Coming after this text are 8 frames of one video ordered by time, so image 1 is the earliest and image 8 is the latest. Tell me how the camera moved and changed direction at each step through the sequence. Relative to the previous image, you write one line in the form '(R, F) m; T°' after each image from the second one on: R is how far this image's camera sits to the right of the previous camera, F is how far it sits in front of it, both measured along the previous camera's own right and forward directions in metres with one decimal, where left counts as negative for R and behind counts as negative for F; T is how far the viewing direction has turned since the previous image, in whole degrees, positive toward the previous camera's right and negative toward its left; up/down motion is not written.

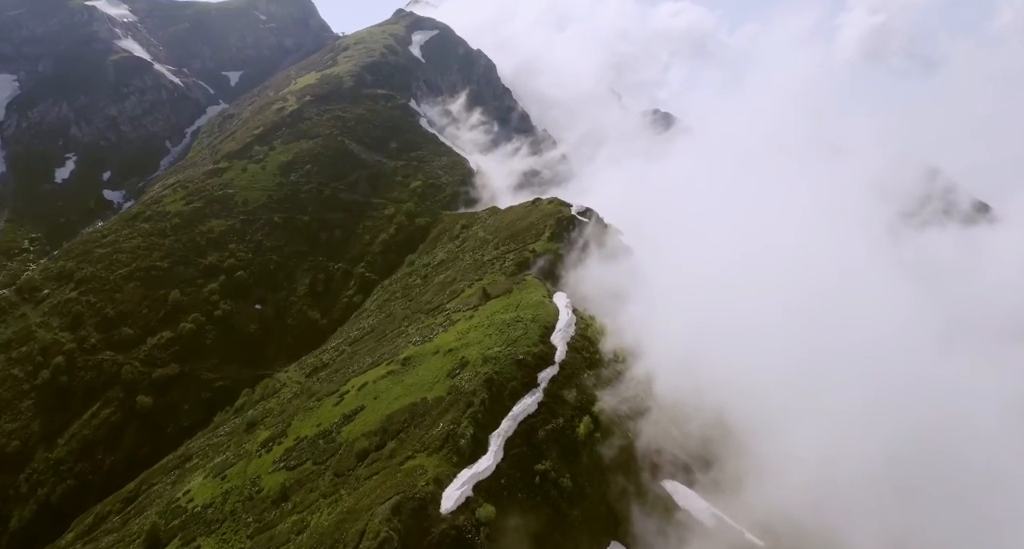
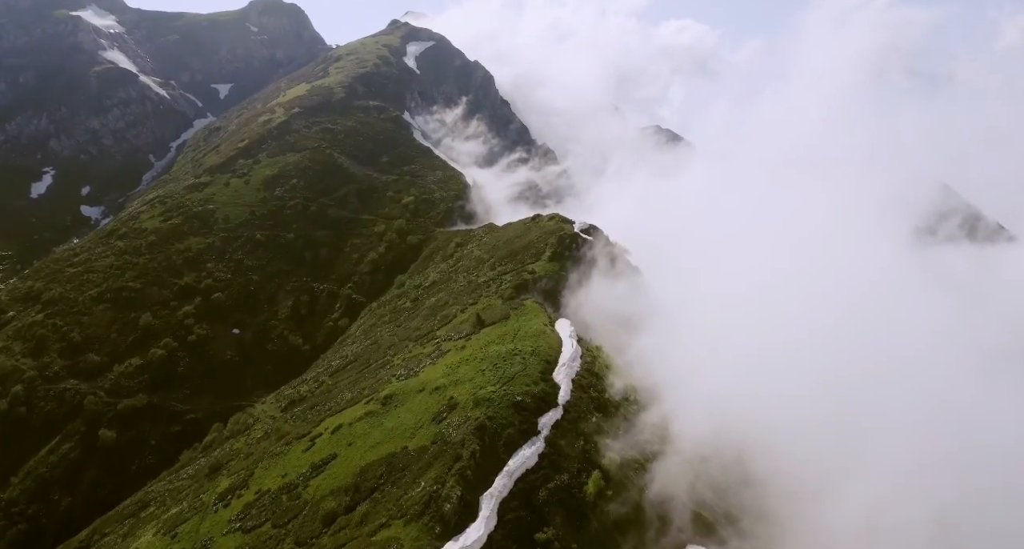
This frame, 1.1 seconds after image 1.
(+0.3, +10.4) m; 0°
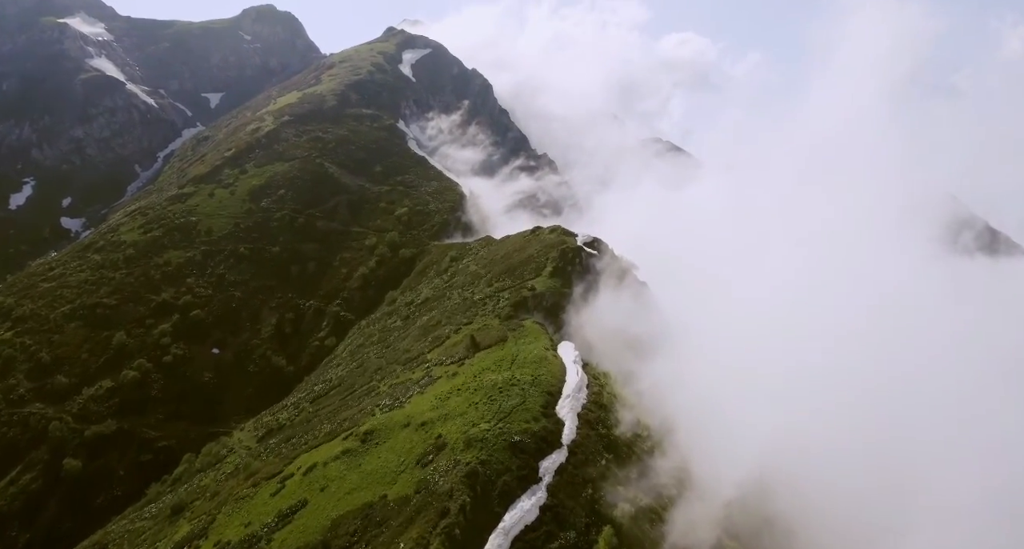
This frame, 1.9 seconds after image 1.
(+0.2, +8.4) m; 0°
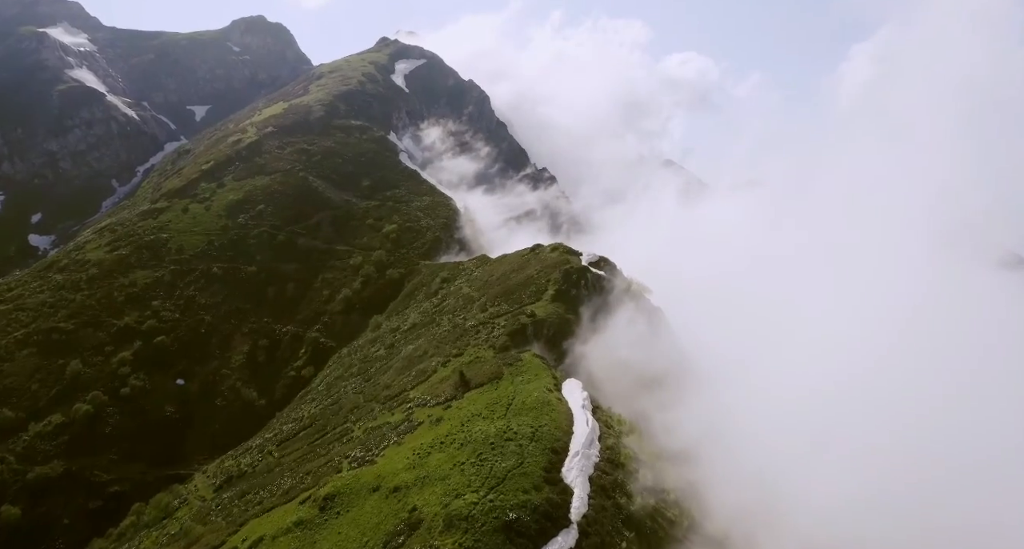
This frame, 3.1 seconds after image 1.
(+0.3, +12.0) m; 0°
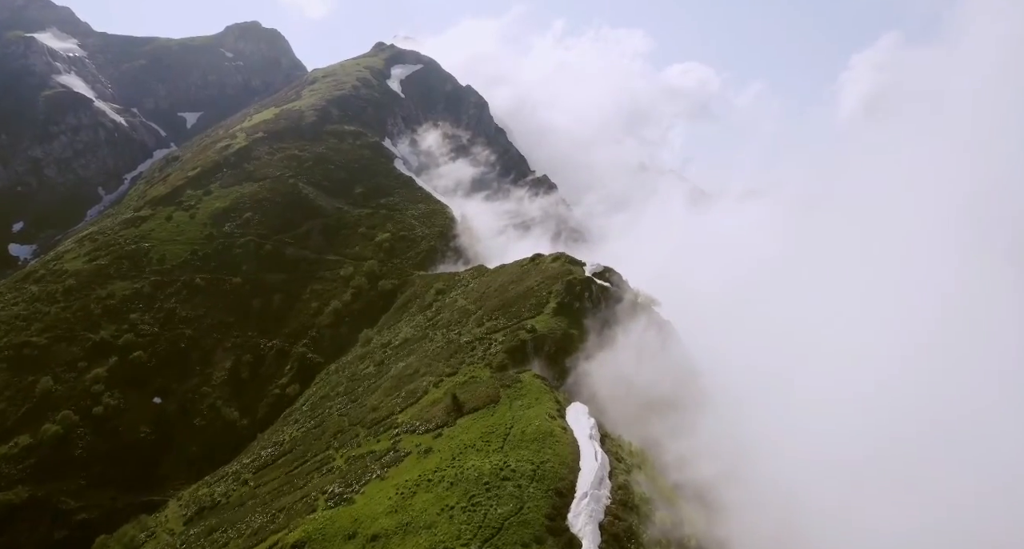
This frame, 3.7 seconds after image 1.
(+0.1, +6.7) m; 0°
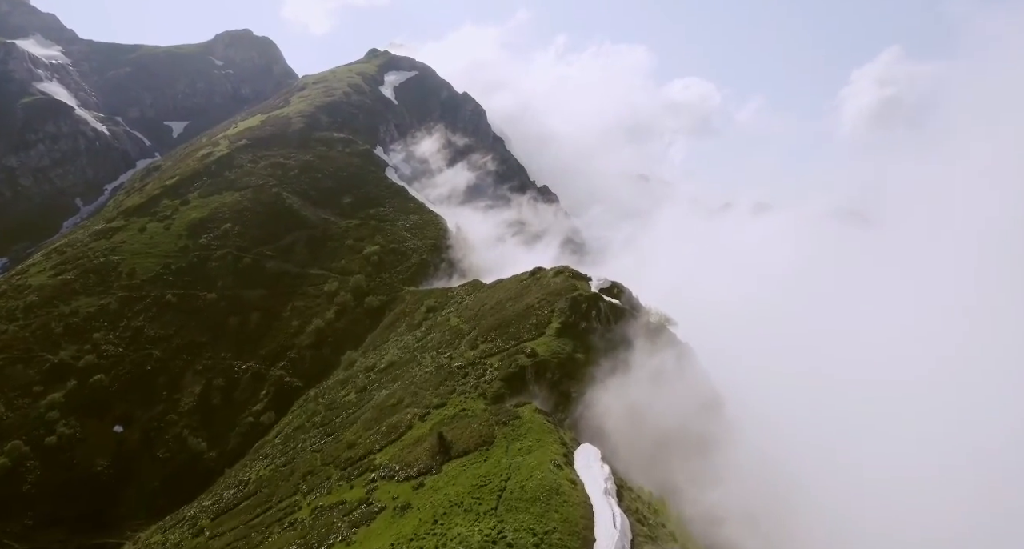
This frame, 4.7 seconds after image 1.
(+0.1, +9.6) m; 0°
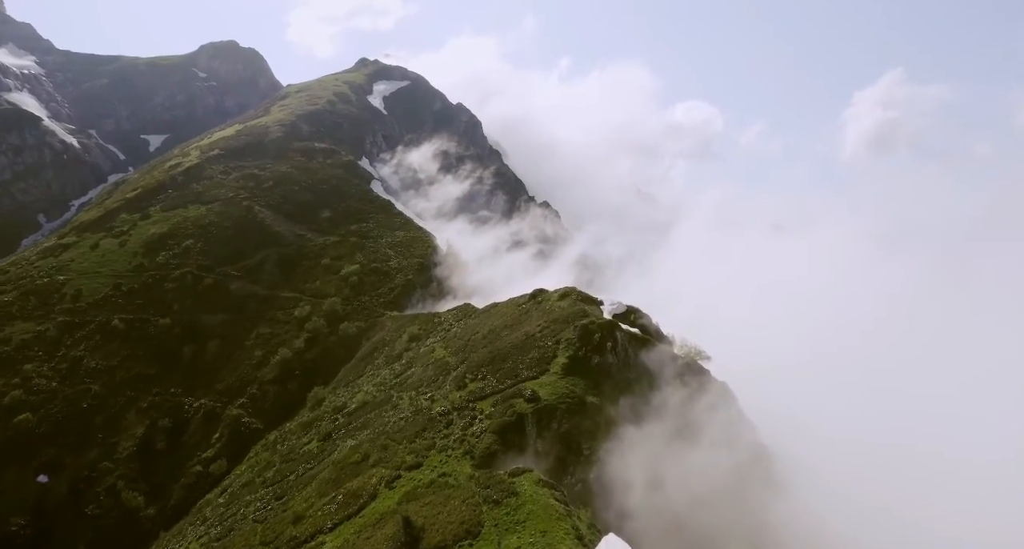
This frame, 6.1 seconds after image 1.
(+0.2, +14.2) m; 0°
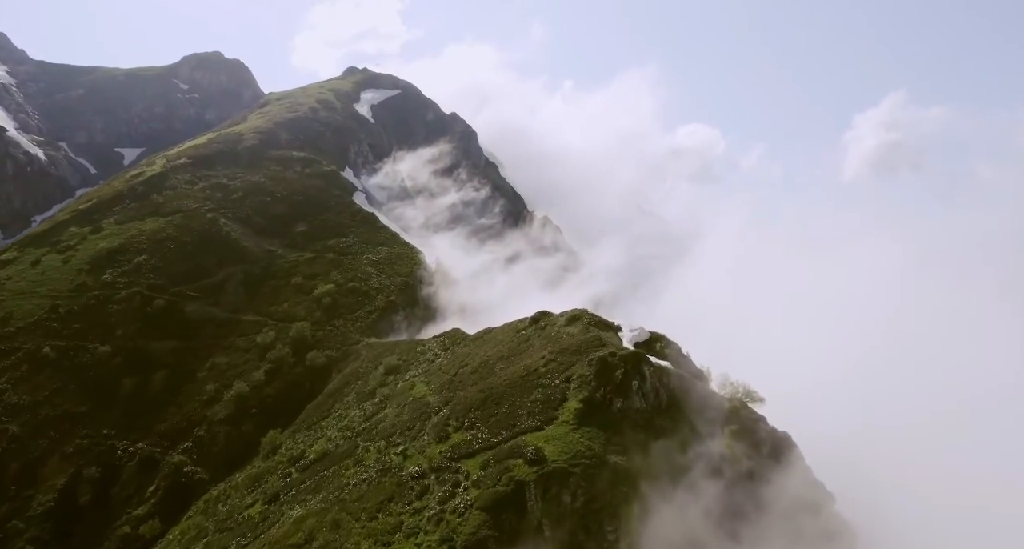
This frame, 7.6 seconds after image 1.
(+0.1, +13.8) m; 0°
